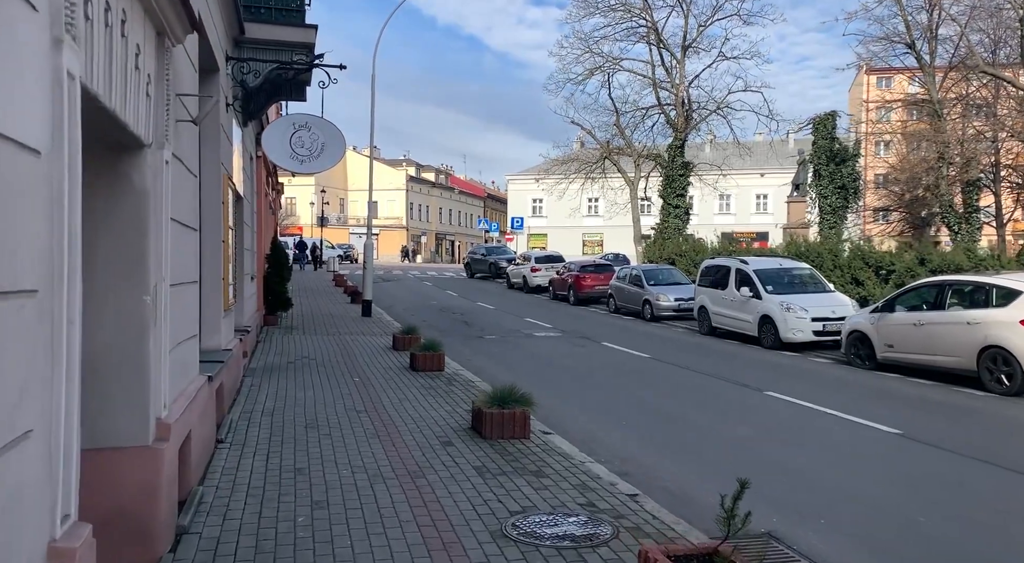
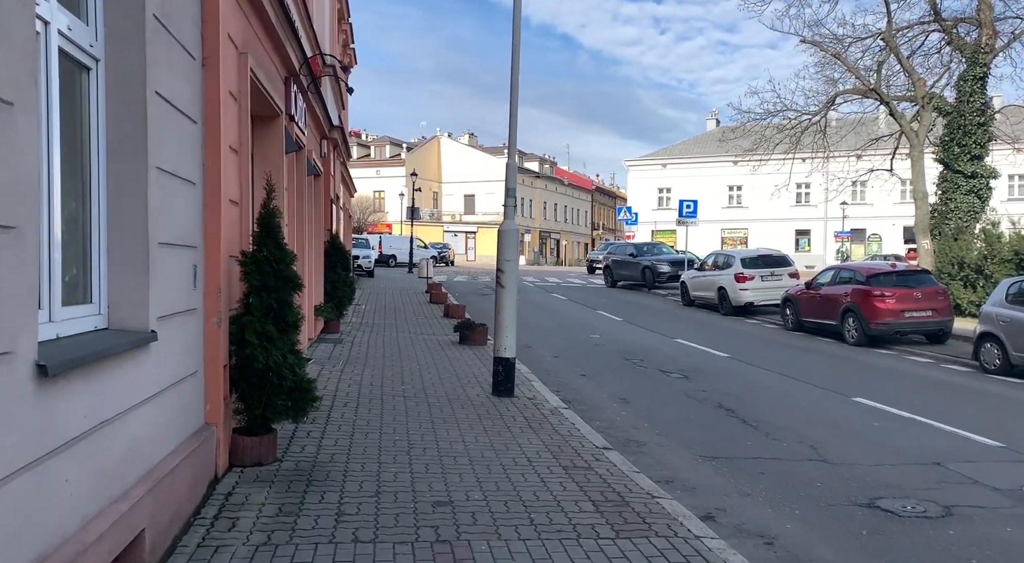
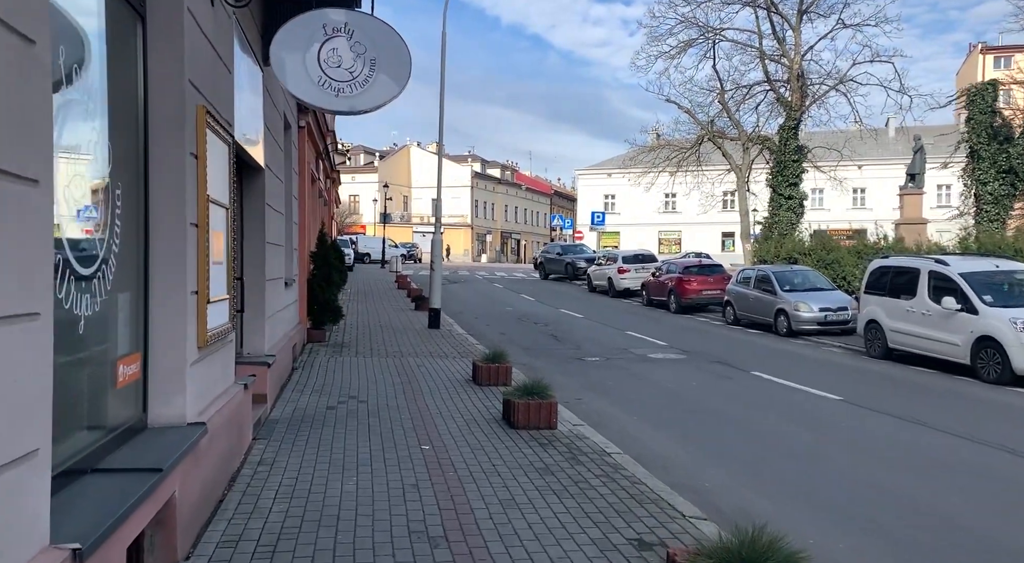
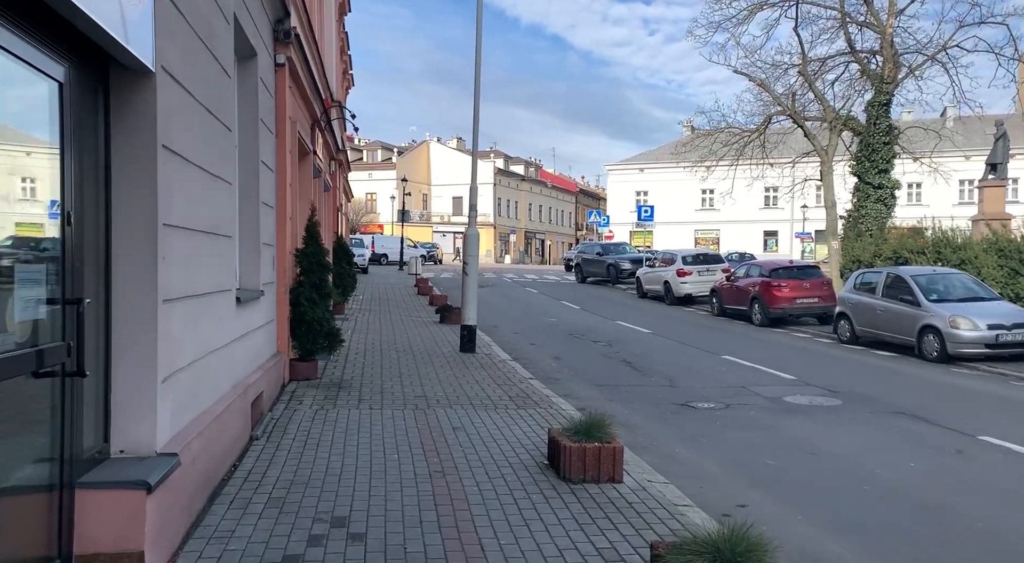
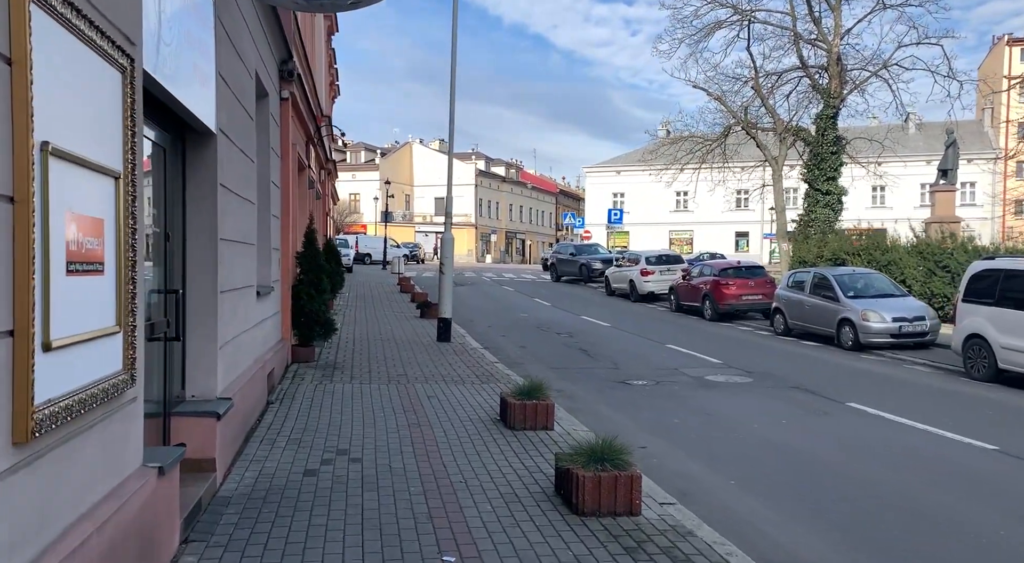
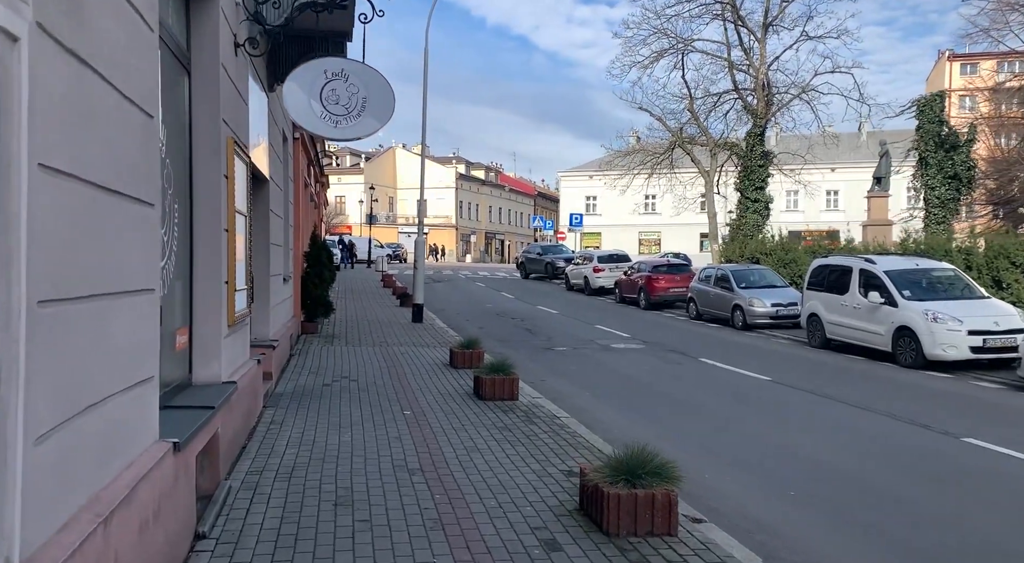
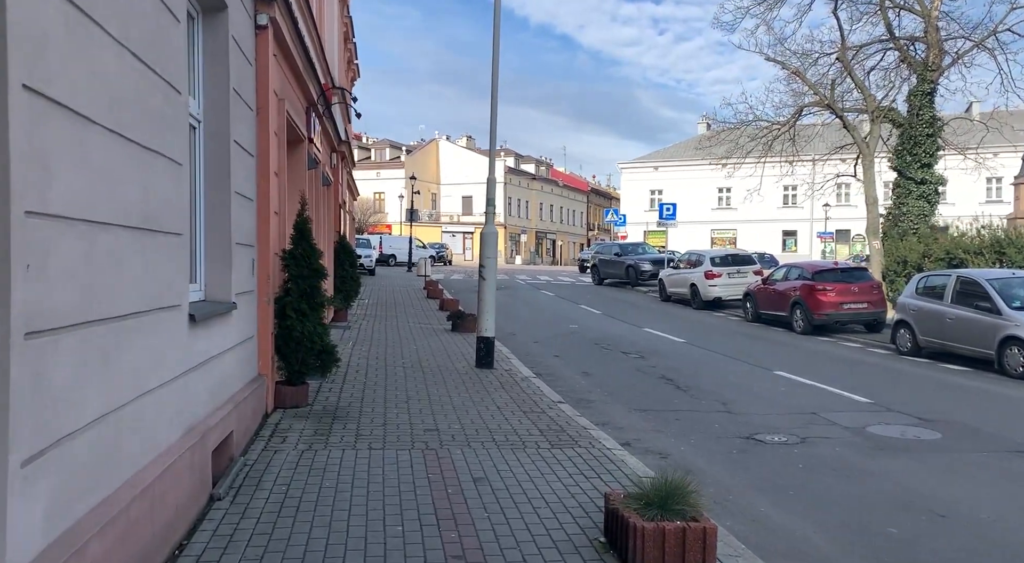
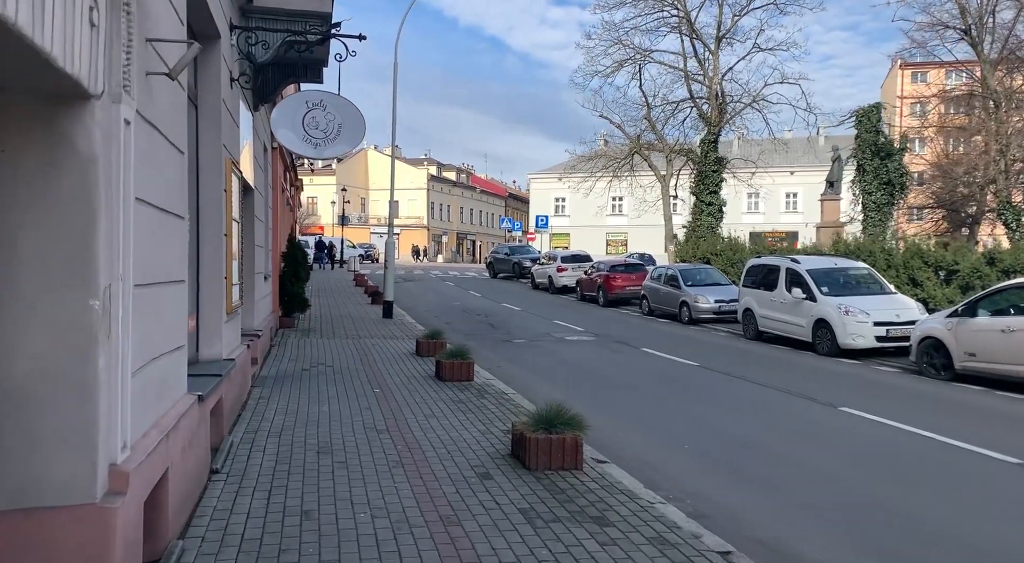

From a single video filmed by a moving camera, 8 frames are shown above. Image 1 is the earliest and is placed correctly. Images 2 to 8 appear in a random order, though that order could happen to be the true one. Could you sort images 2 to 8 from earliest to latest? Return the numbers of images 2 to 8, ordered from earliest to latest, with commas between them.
8, 6, 3, 5, 4, 7, 2
